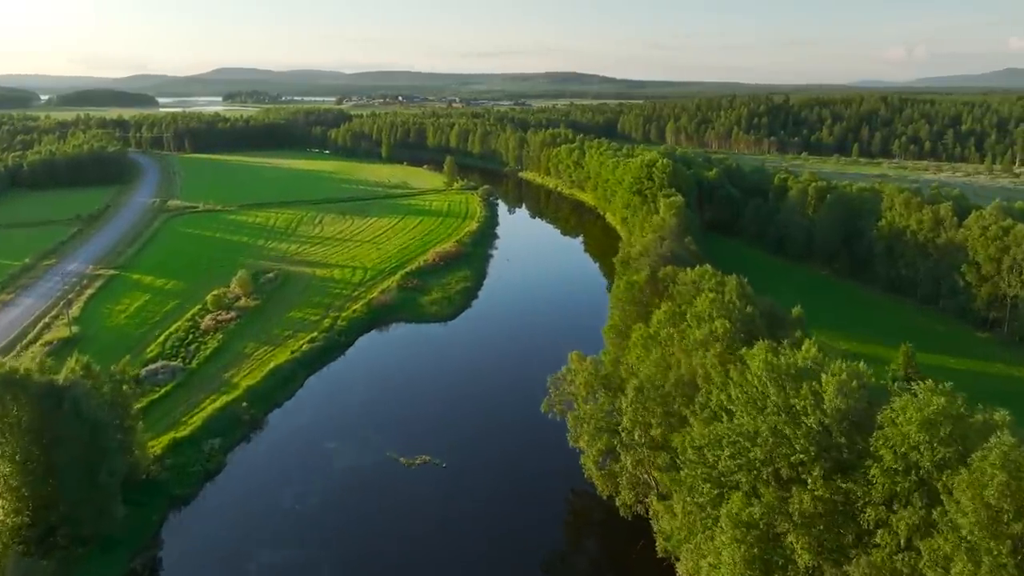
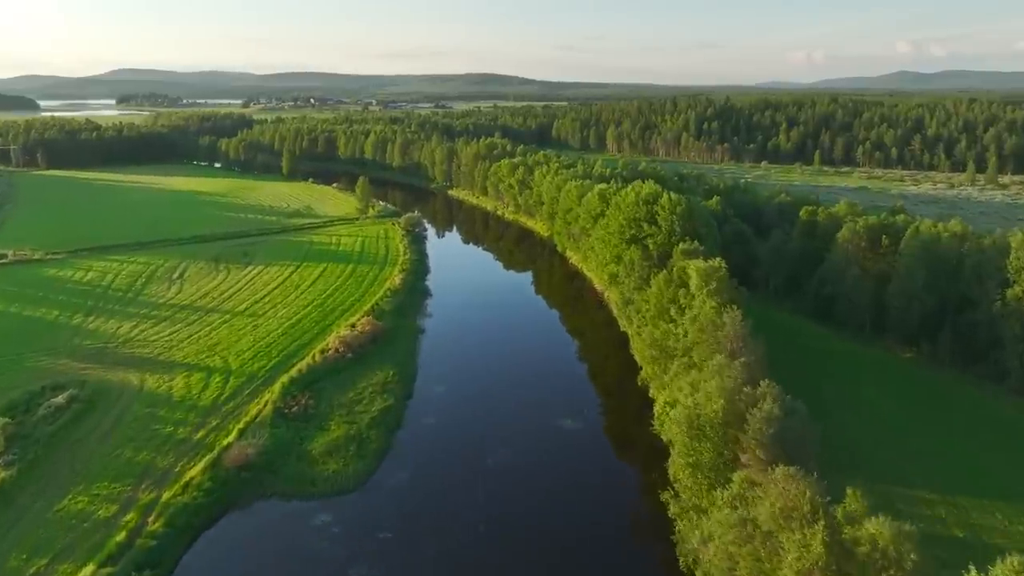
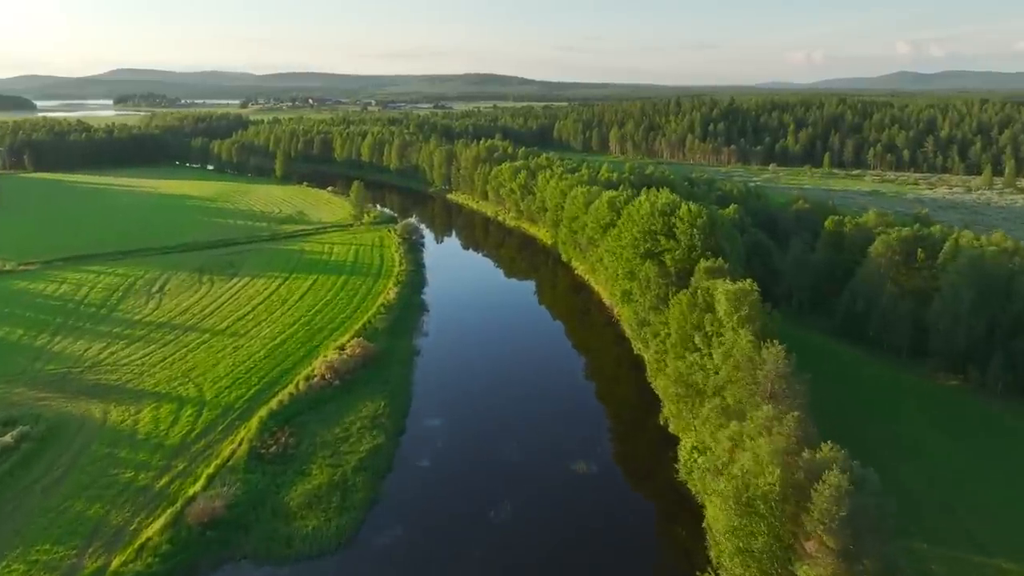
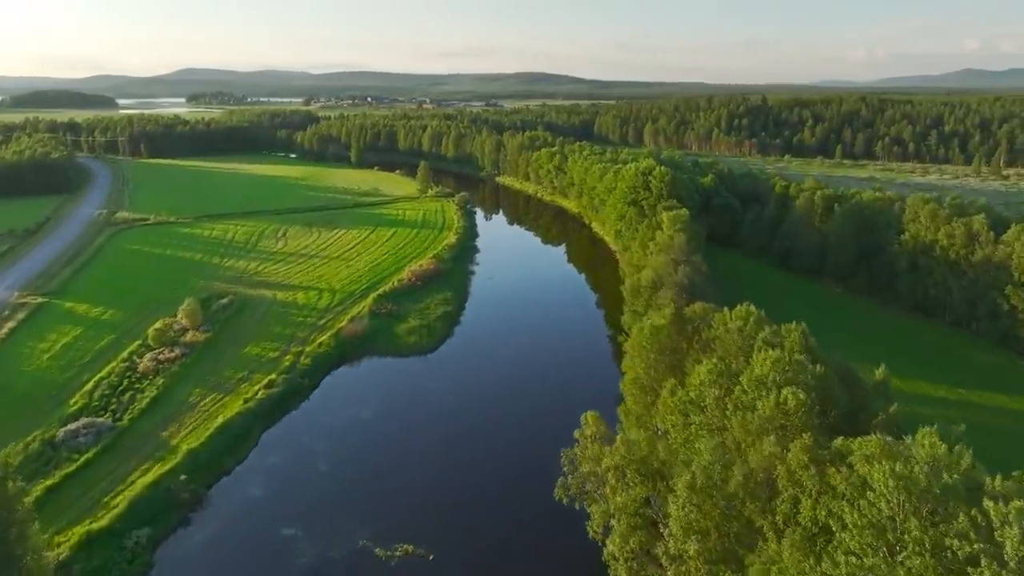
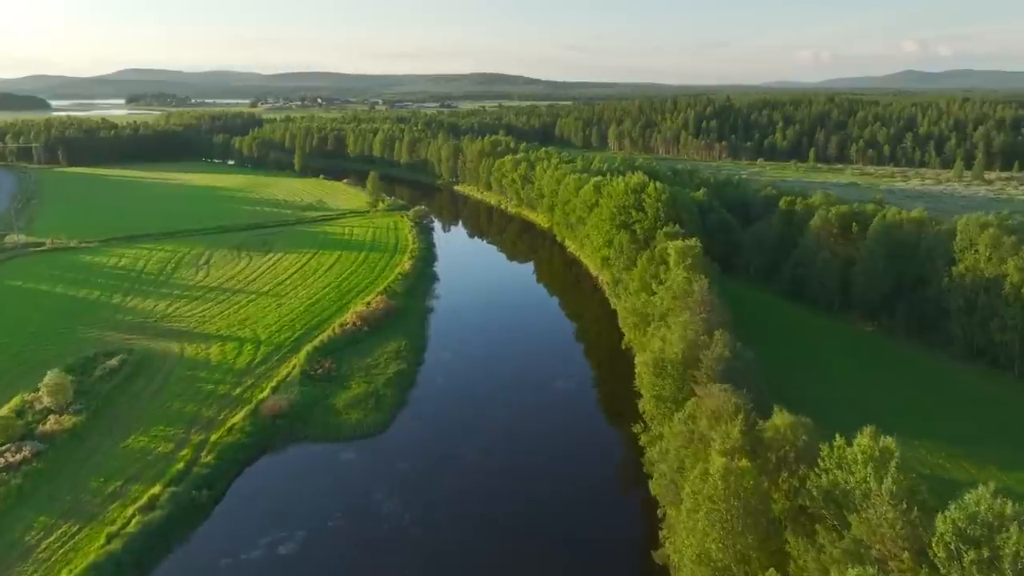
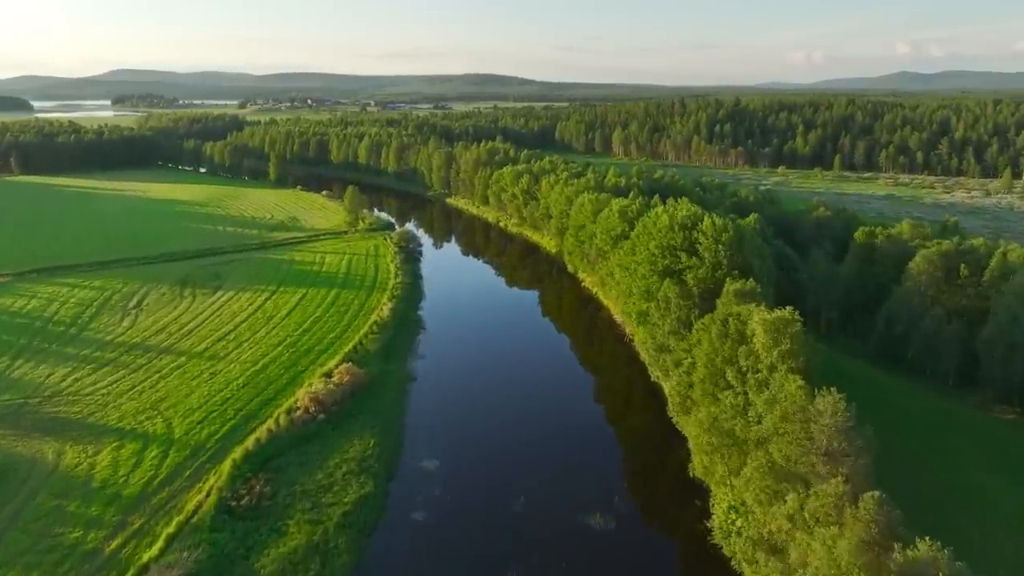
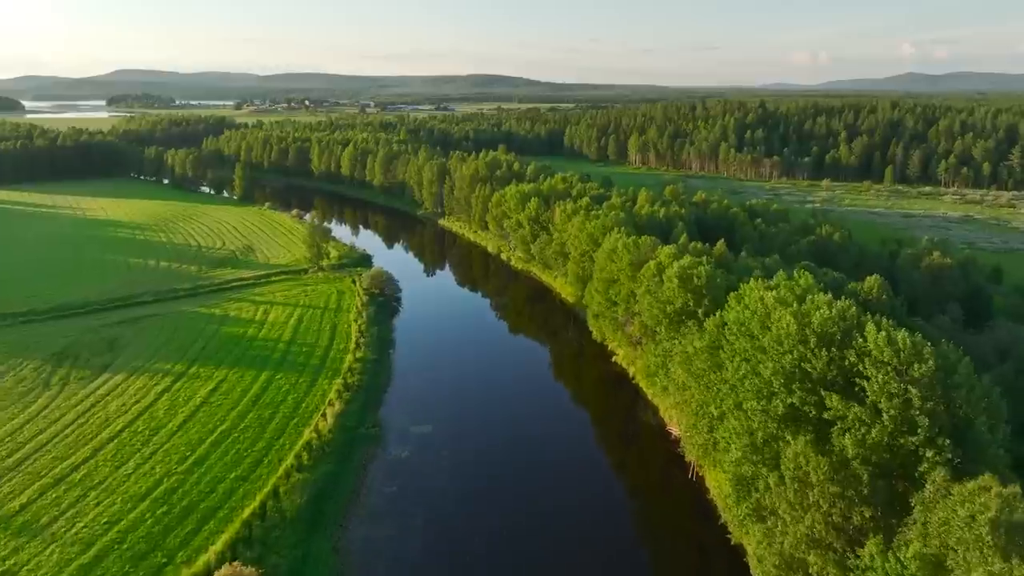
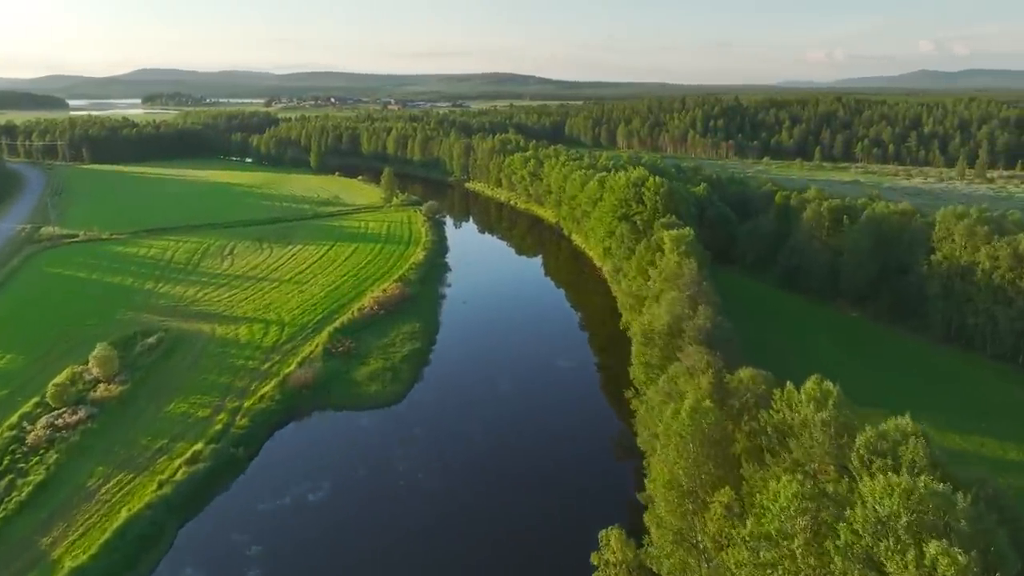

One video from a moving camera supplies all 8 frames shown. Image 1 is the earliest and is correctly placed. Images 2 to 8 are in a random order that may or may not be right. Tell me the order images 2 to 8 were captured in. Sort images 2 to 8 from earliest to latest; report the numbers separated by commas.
4, 8, 5, 2, 3, 6, 7
